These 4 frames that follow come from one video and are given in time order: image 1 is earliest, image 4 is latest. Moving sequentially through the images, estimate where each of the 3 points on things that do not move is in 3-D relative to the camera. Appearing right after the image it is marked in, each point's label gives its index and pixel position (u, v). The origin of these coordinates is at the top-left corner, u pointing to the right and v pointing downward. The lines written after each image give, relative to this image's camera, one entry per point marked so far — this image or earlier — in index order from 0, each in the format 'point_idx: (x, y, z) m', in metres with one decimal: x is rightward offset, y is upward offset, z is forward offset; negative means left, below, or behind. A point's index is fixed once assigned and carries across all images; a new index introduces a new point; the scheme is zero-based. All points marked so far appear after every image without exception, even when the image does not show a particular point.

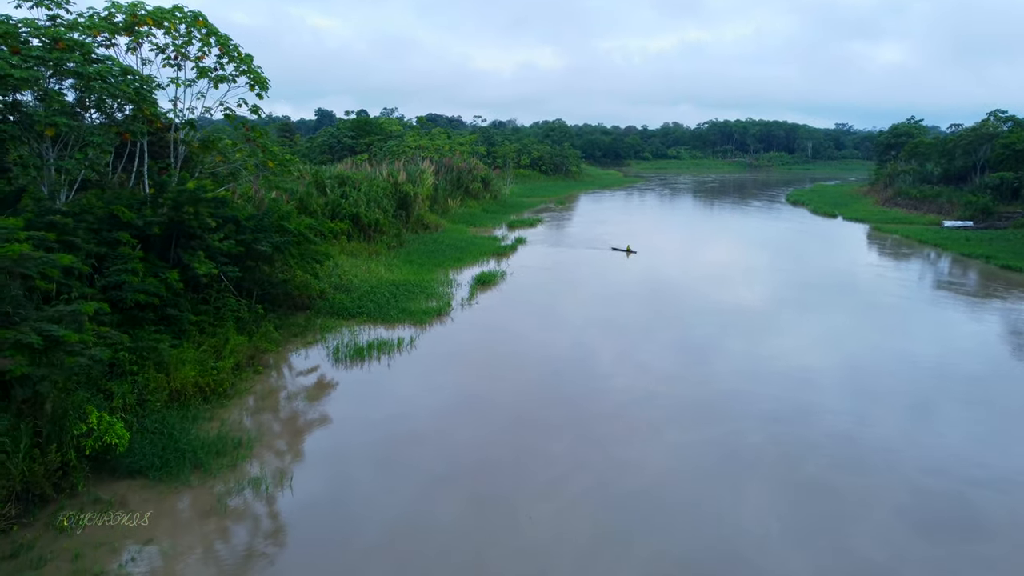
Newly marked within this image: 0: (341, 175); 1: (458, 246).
0: (-3.7, +2.3, +14.3) m
1: (-1.2, +0.8, +14.5) m
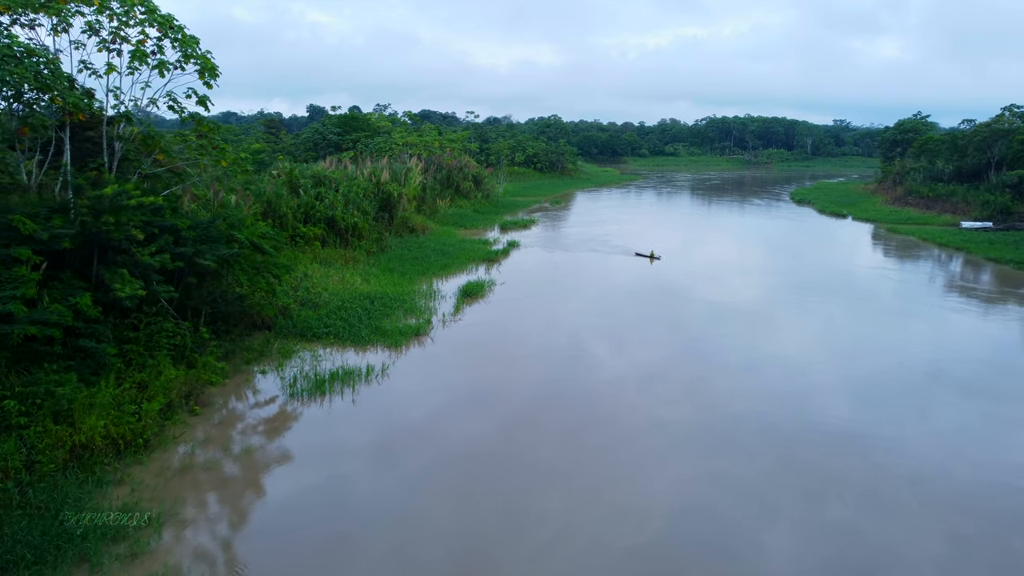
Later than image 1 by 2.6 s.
0: (-3.9, +2.2, +13.6) m
1: (-1.3, +0.7, +13.7) m
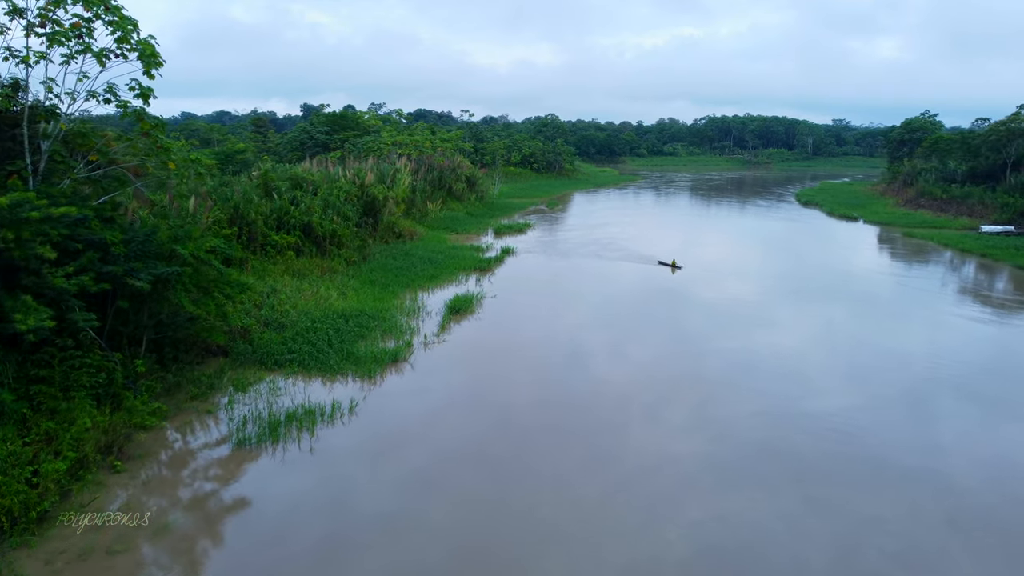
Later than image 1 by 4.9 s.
0: (-4.0, +2.1, +12.9) m
1: (-1.4, +0.6, +13.1) m
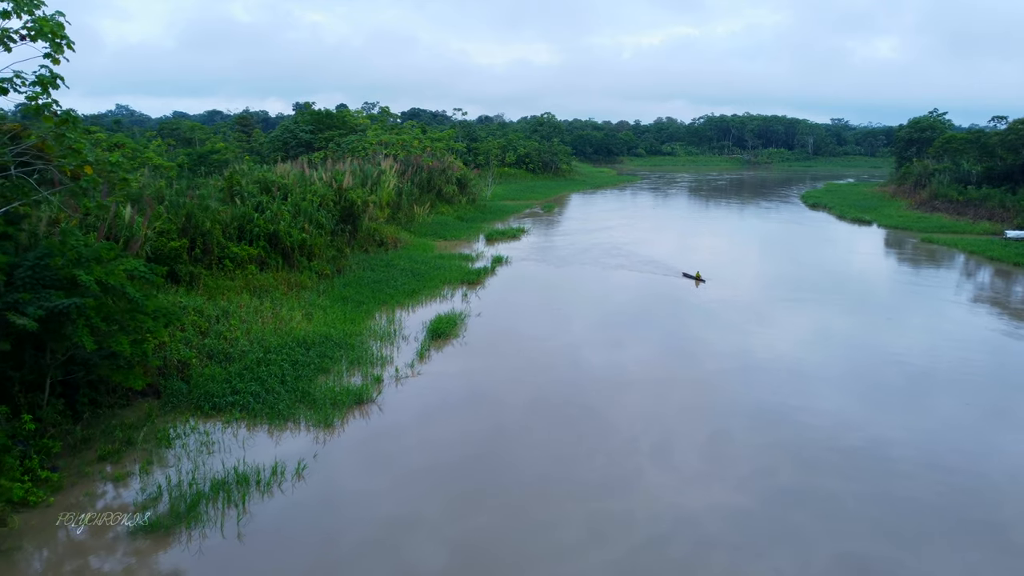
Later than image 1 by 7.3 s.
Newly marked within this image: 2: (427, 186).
0: (-4.1, +1.9, +12.1) m
1: (-1.6, +0.4, +12.3) m
2: (-2.2, +2.9, +19.3) m
